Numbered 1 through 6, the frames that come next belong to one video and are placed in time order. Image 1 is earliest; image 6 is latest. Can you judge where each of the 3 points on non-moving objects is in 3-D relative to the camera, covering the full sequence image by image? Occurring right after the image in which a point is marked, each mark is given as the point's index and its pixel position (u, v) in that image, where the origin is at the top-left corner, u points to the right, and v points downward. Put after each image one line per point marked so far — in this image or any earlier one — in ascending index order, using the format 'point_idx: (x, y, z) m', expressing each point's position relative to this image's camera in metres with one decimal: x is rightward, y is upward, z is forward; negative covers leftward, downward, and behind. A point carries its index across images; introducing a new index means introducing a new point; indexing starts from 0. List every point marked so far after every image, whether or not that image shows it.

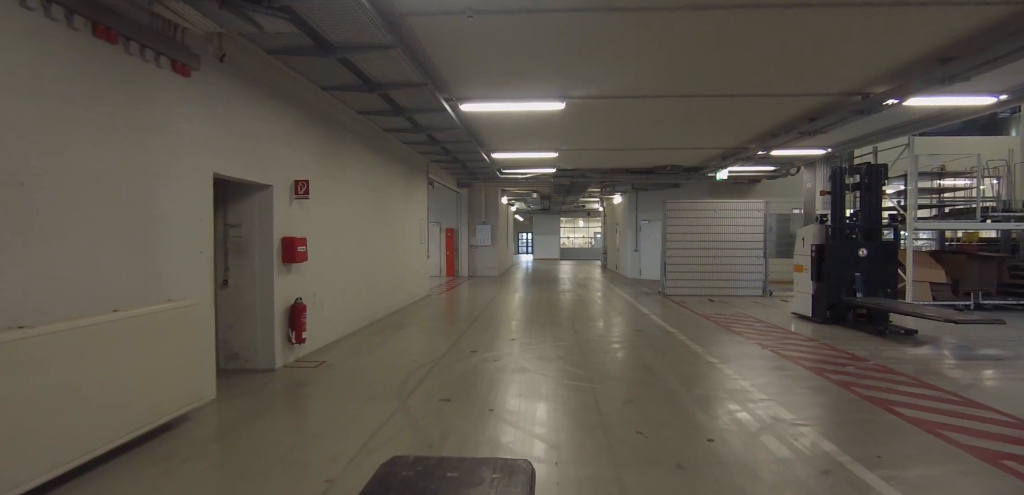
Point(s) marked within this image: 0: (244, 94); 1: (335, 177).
0: (-2.4, +1.4, +3.9) m
1: (-2.3, +0.9, +5.4) m
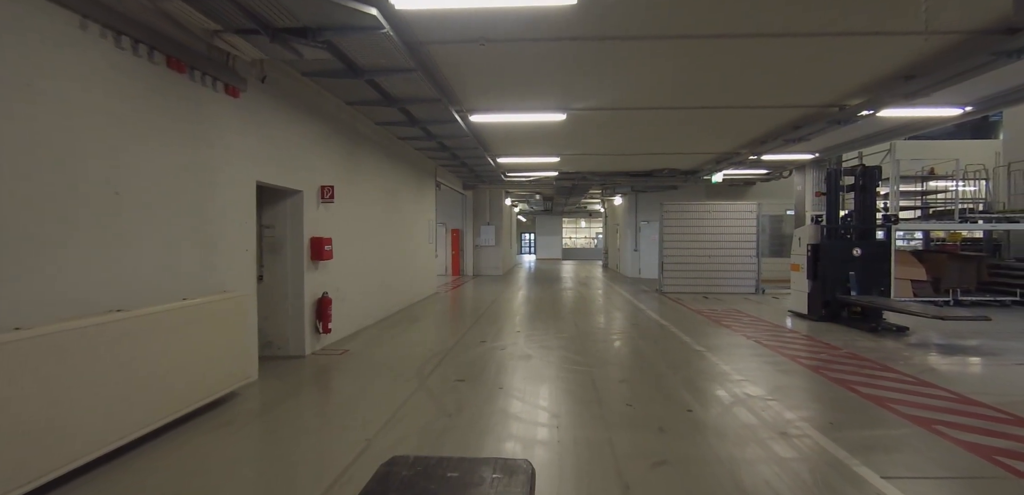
0: (-2.4, +1.4, +4.4) m
1: (-2.2, +0.9, +5.9) m
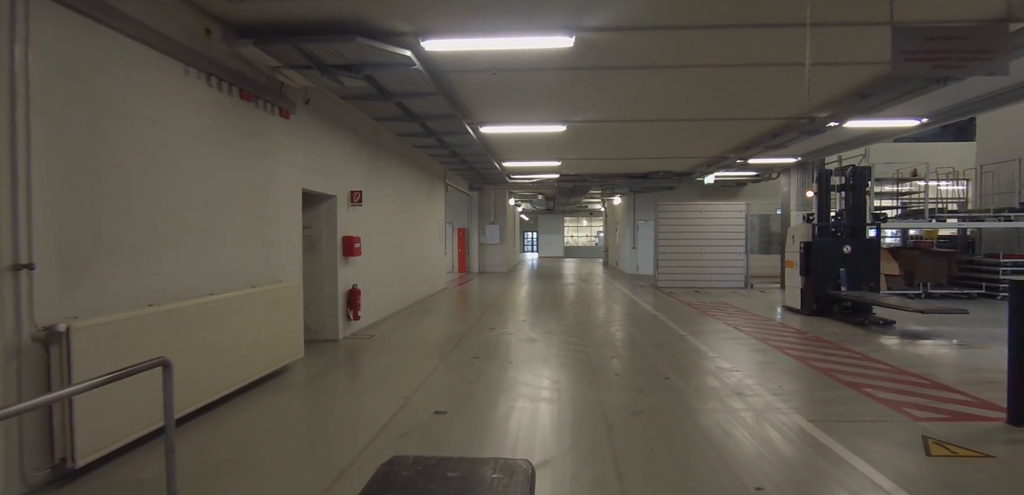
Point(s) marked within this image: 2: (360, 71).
0: (-2.3, +1.5, +5.1) m
1: (-2.1, +1.0, +6.6) m
2: (-1.5, +1.7, +4.1) m
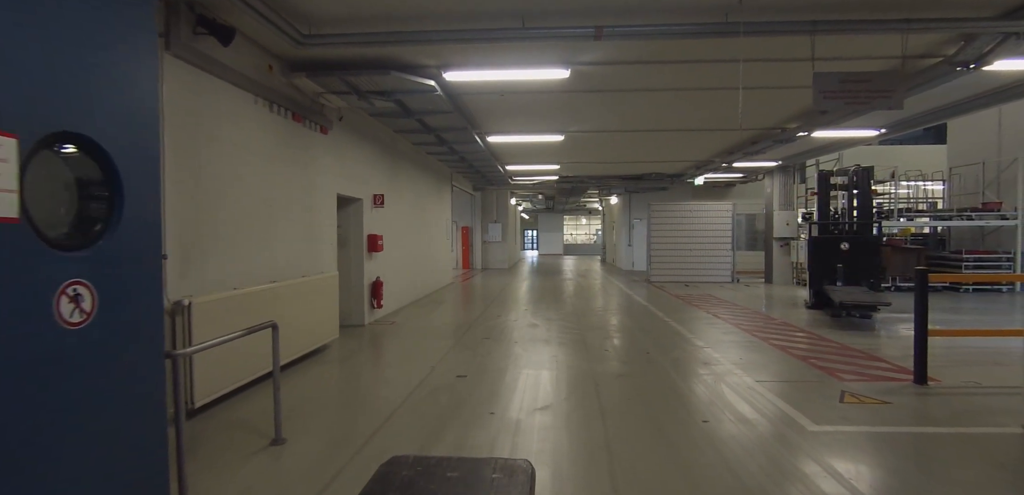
0: (-2.2, +1.5, +5.8) m
1: (-2.1, +1.0, +7.4) m
2: (-1.4, +1.8, +4.8) m
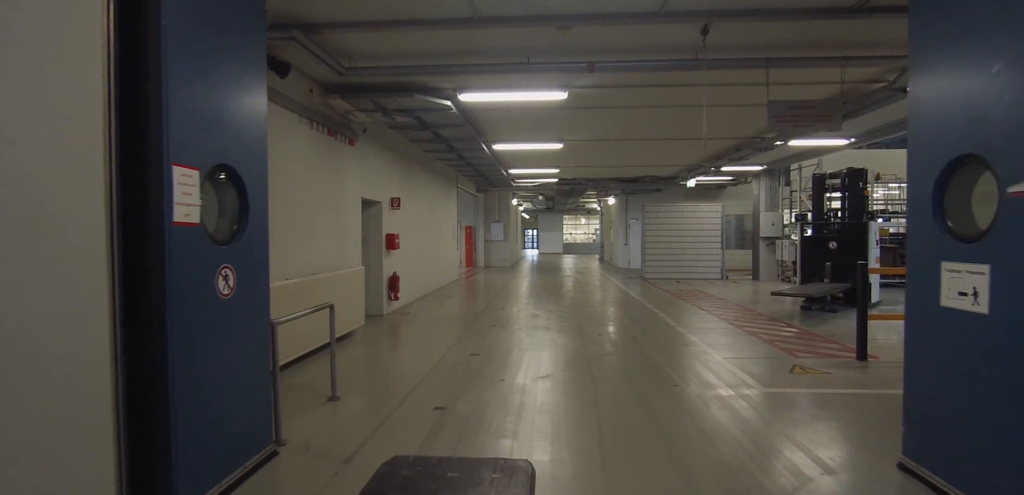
0: (-2.2, +1.6, +6.5) m
1: (-2.0, +1.1, +8.1) m
2: (-1.3, +1.8, +5.5) m
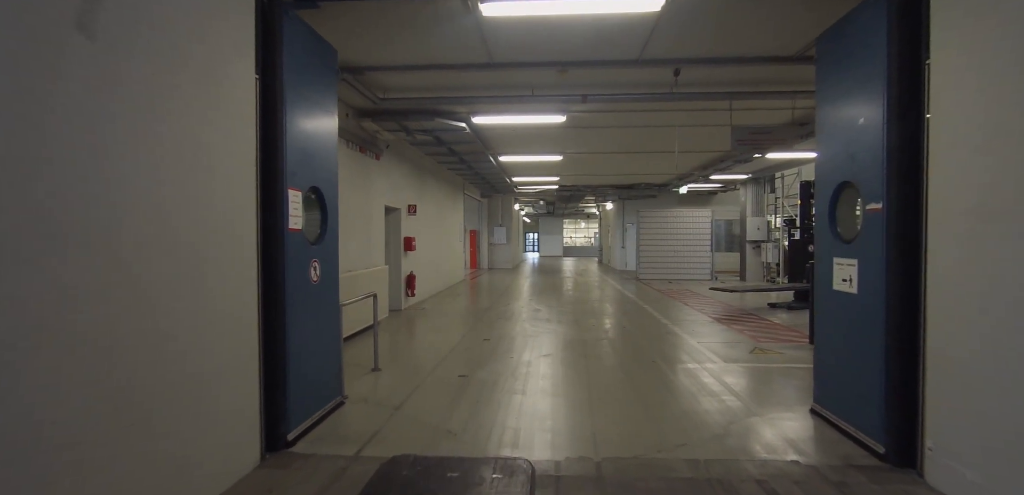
0: (-2.1, +1.5, +7.4) m
1: (-1.9, +1.0, +8.9) m
2: (-1.2, +1.8, +6.4) m
